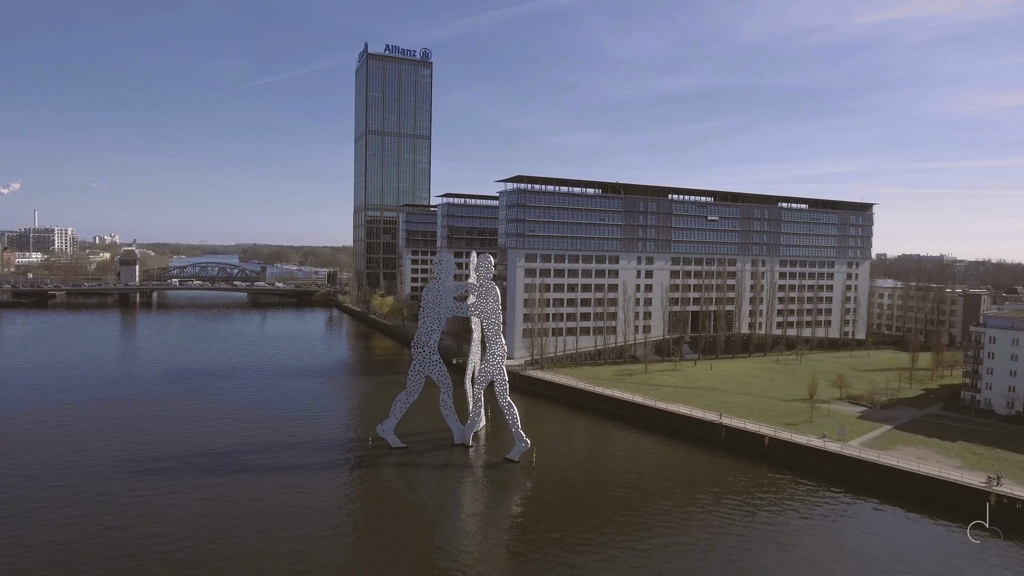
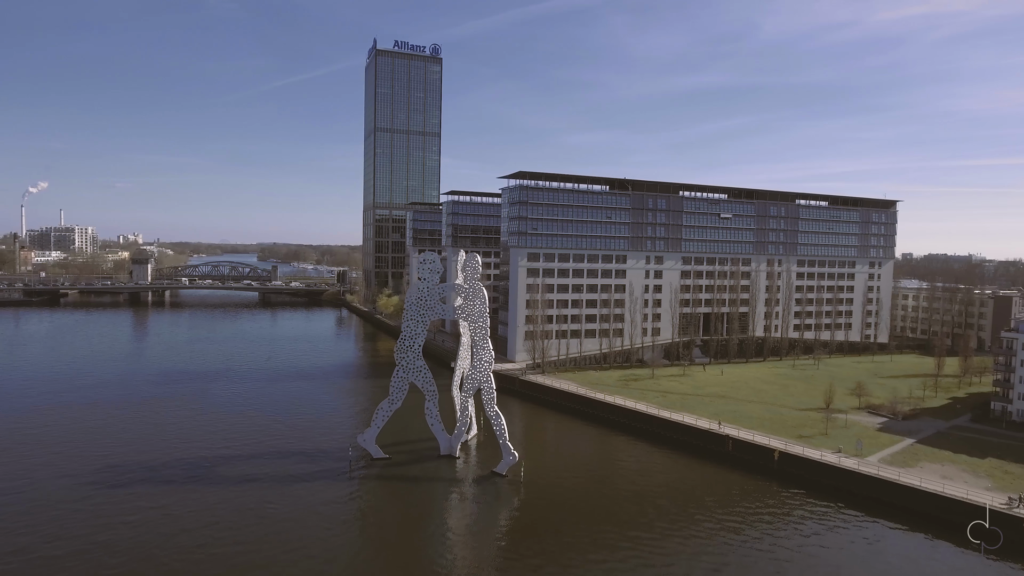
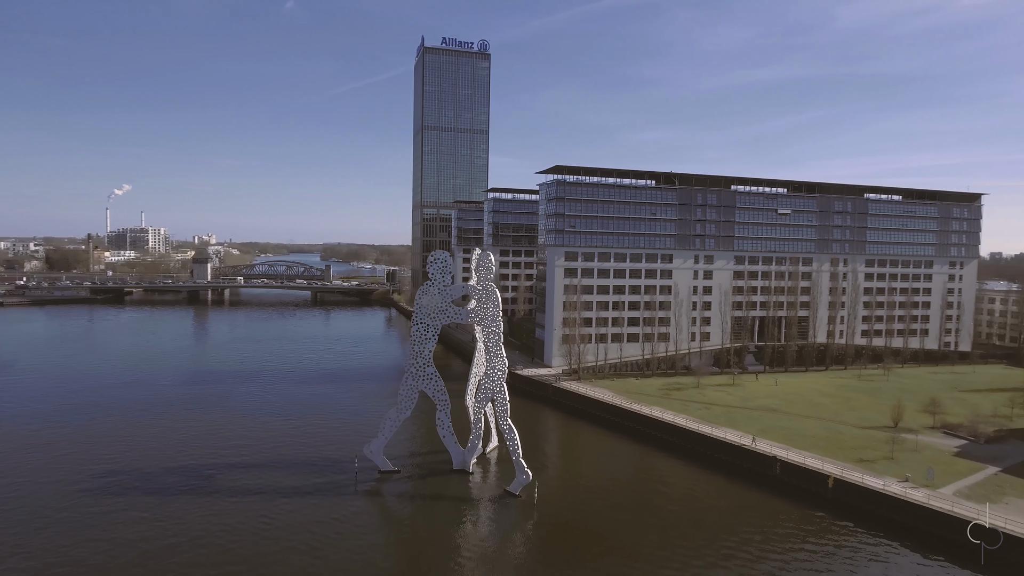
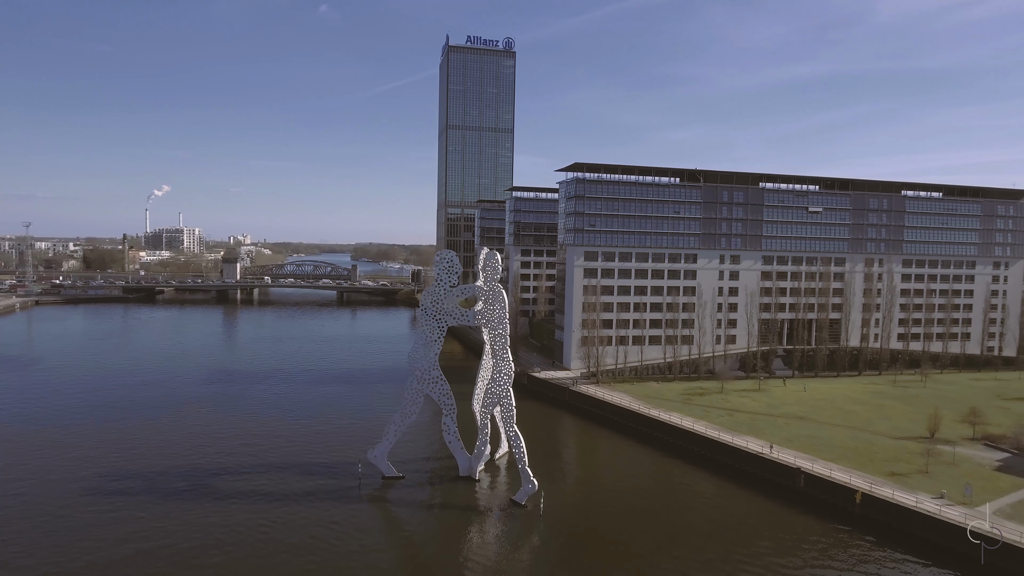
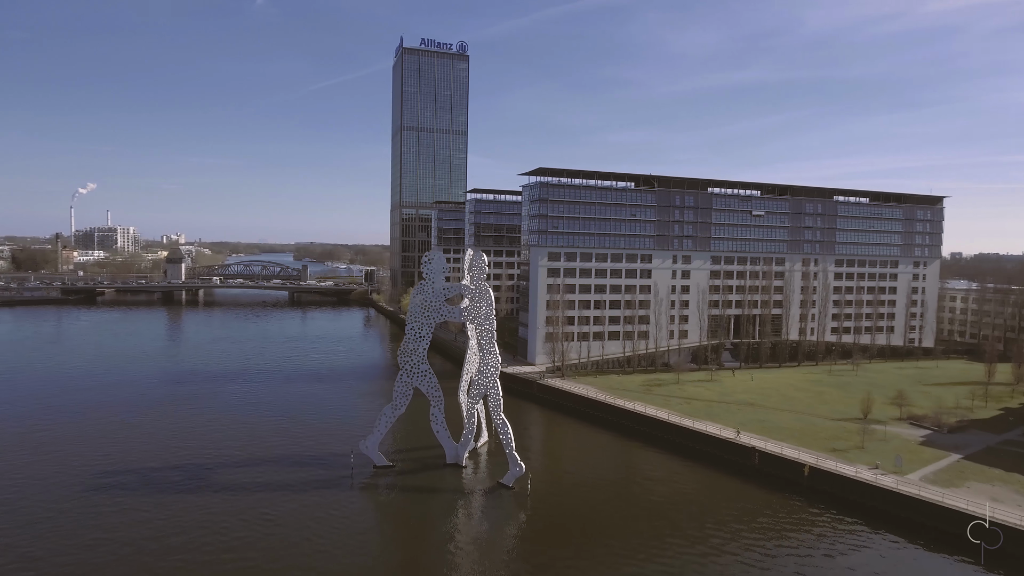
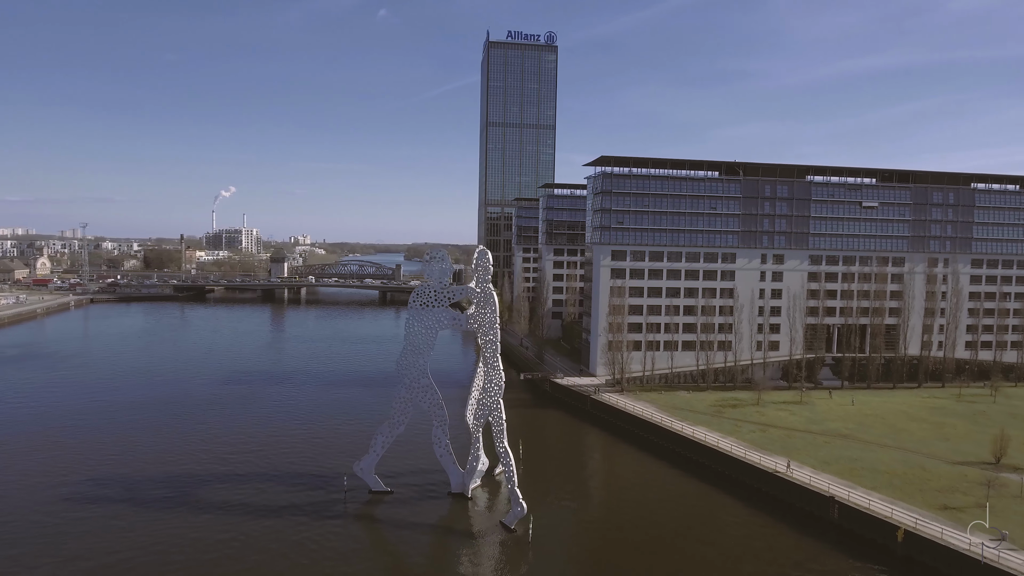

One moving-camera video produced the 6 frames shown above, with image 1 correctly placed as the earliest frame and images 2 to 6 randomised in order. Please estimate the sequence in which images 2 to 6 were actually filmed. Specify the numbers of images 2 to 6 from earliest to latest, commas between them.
2, 5, 3, 4, 6
